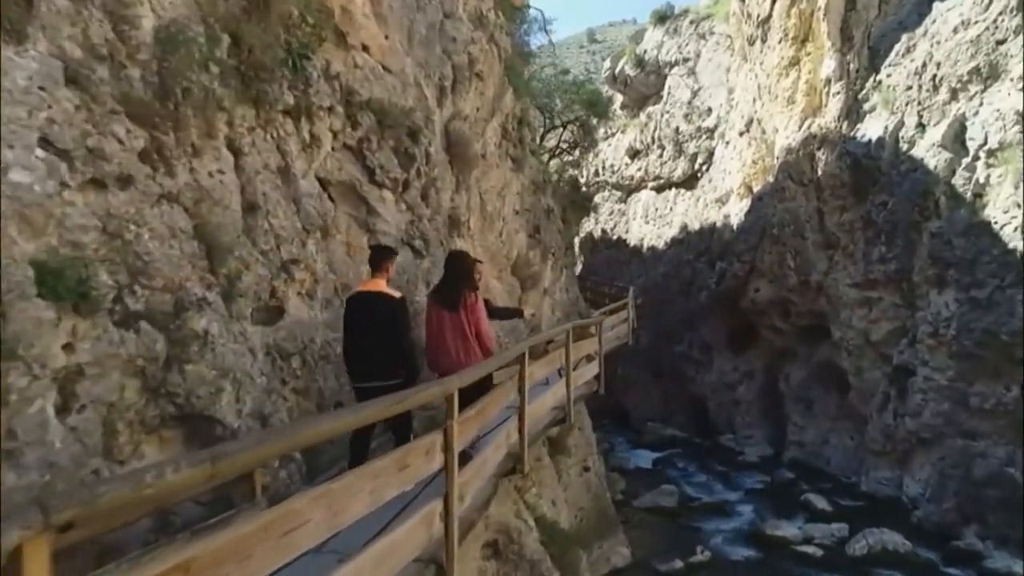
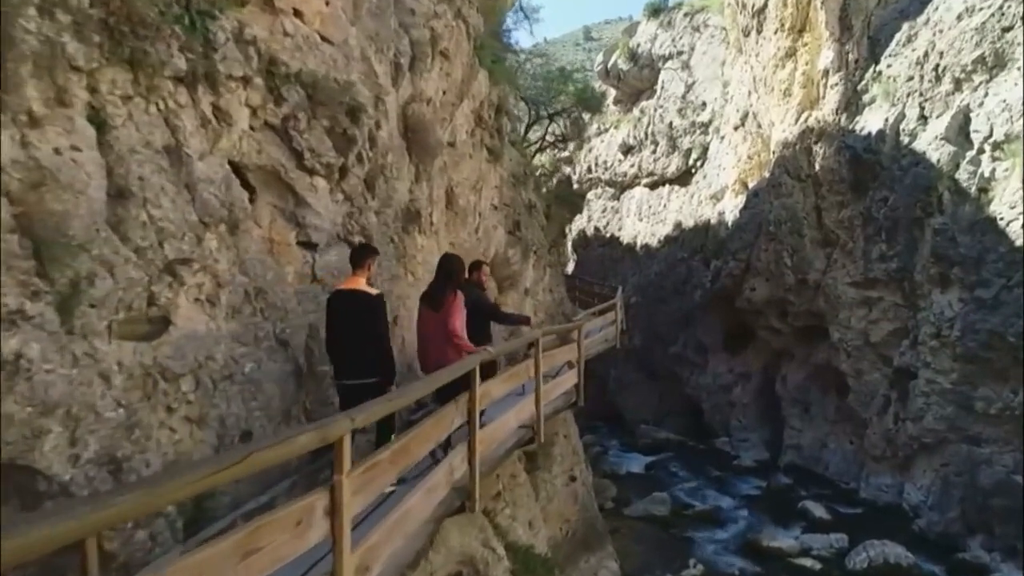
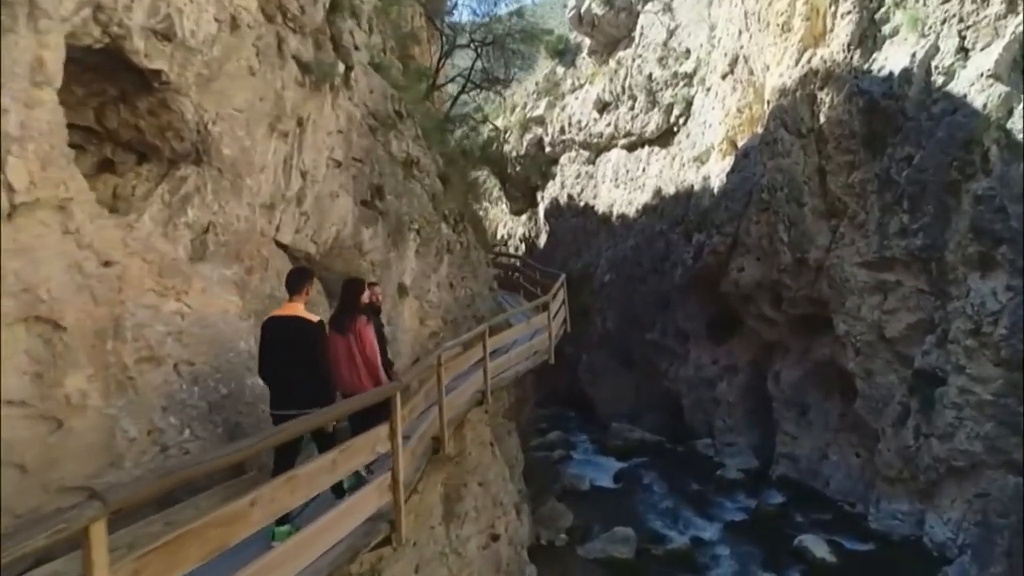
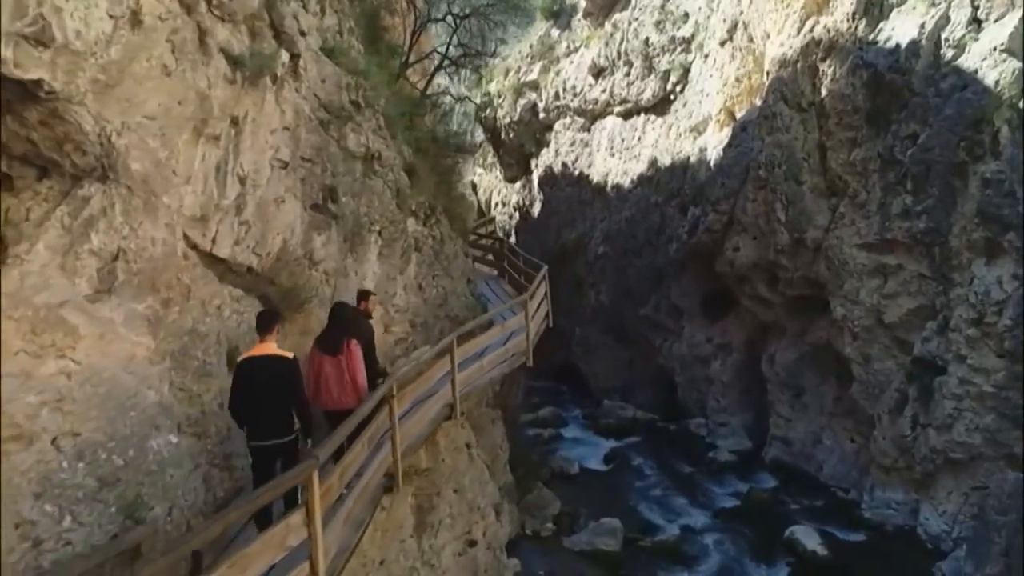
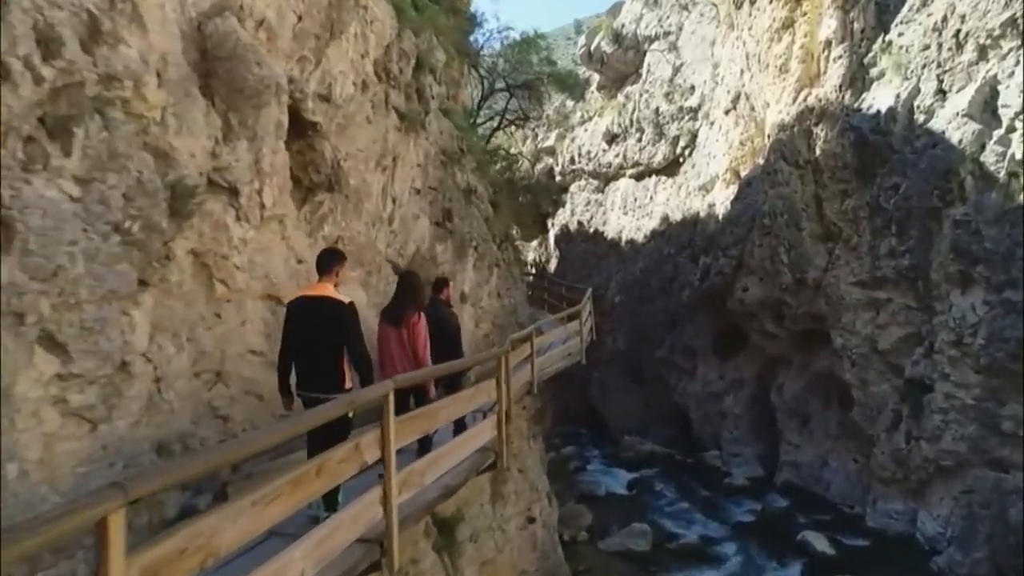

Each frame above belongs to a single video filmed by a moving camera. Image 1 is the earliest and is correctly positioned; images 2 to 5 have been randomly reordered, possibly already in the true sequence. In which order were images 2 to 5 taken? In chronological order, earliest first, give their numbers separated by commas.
2, 5, 3, 4
